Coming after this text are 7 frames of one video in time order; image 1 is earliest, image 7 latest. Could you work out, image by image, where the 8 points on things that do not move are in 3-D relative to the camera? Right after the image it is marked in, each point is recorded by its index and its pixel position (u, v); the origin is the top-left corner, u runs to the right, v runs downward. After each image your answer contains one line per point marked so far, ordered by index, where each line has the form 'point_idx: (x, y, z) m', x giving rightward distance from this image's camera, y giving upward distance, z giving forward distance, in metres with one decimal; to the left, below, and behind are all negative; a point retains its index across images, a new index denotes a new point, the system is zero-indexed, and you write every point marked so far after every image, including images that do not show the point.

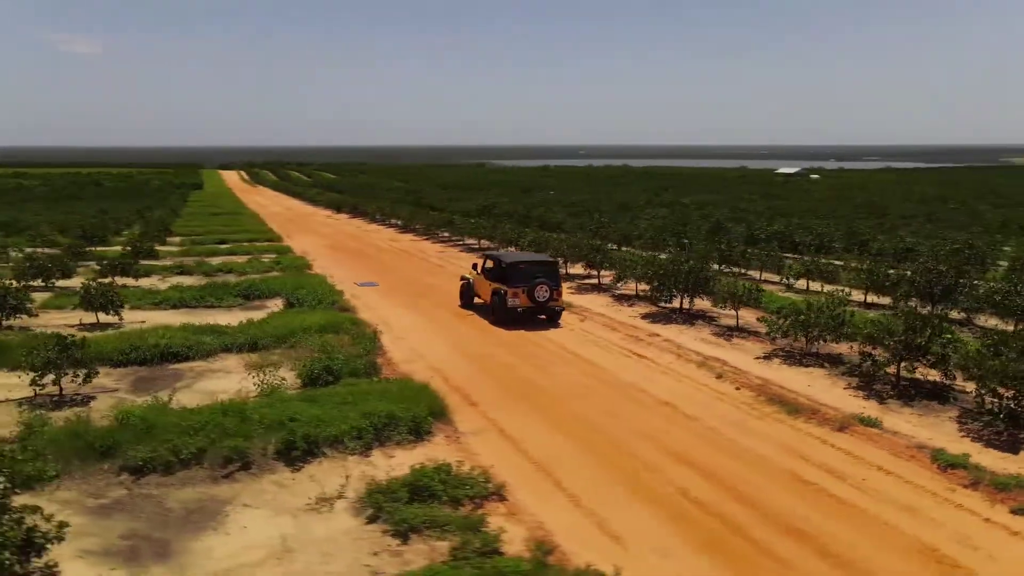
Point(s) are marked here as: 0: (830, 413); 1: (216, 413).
0: (+4.9, -2.0, +11.1) m
1: (-4.0, -1.7, +10.1) m
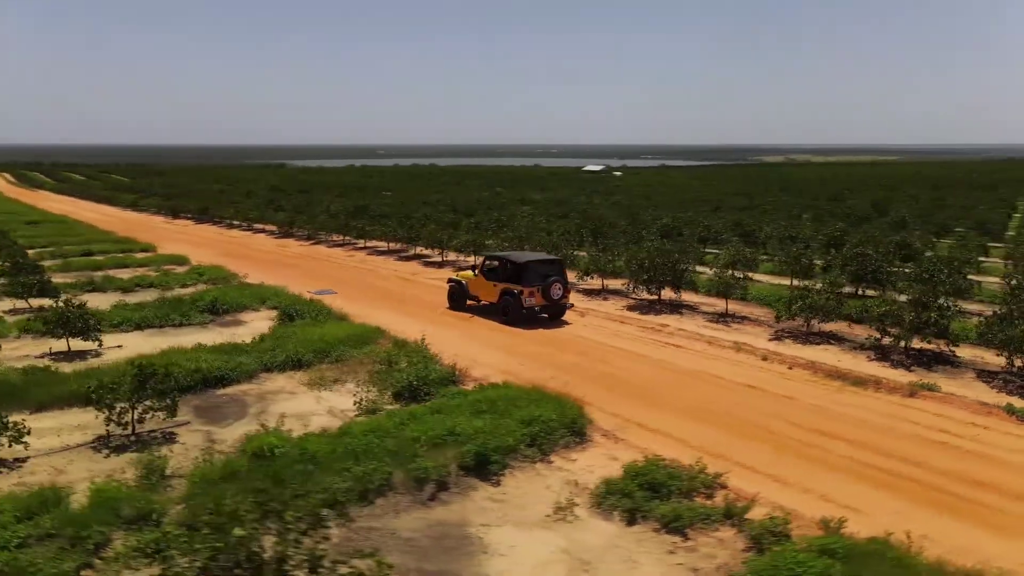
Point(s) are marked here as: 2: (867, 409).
0: (+6.5, -1.7, +12.5) m
1: (-1.9, -1.9, +9.4) m
2: (+5.6, -1.9, +11.4) m
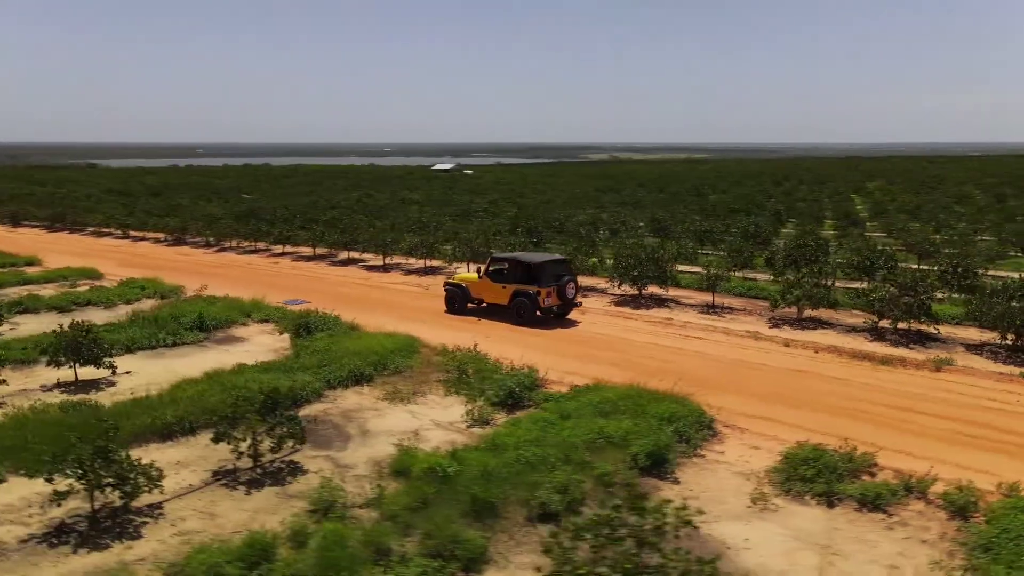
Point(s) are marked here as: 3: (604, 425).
0: (+7.6, -1.4, +14.0) m
1: (+0.1, -2.0, +9.2) m
2: (+7.0, -1.7, +12.7) m
3: (+1.3, -1.8, +9.8) m
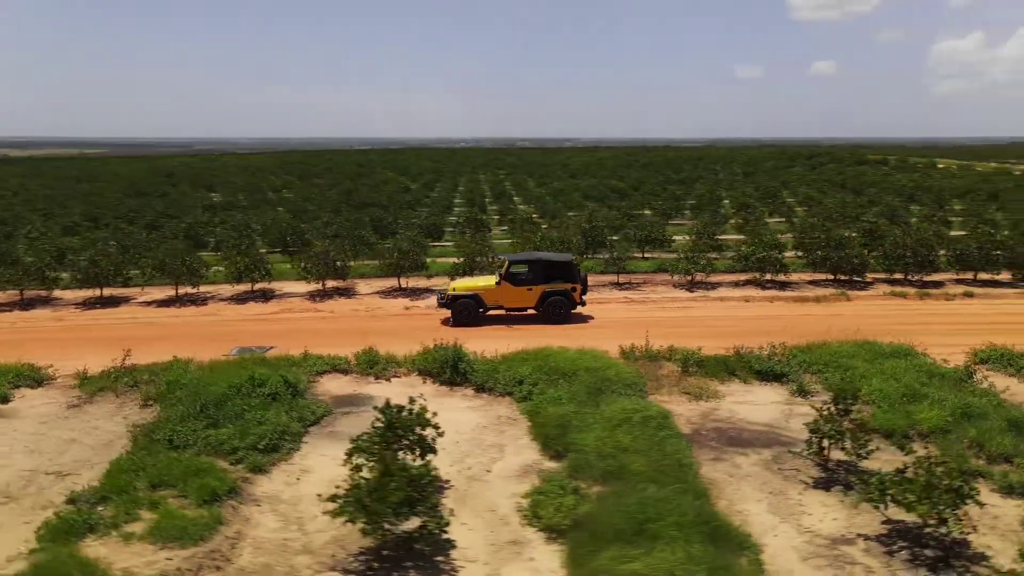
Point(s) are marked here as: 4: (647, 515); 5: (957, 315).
0: (+8.5, -0.3, +19.8) m
1: (+6.1, -1.6, +11.3) m
2: (+8.9, -0.6, +18.5) m
3: (+6.5, -1.4, +12.5) m
4: (+1.3, -2.3, +7.3) m
5: (+11.0, -0.7, +18.3) m
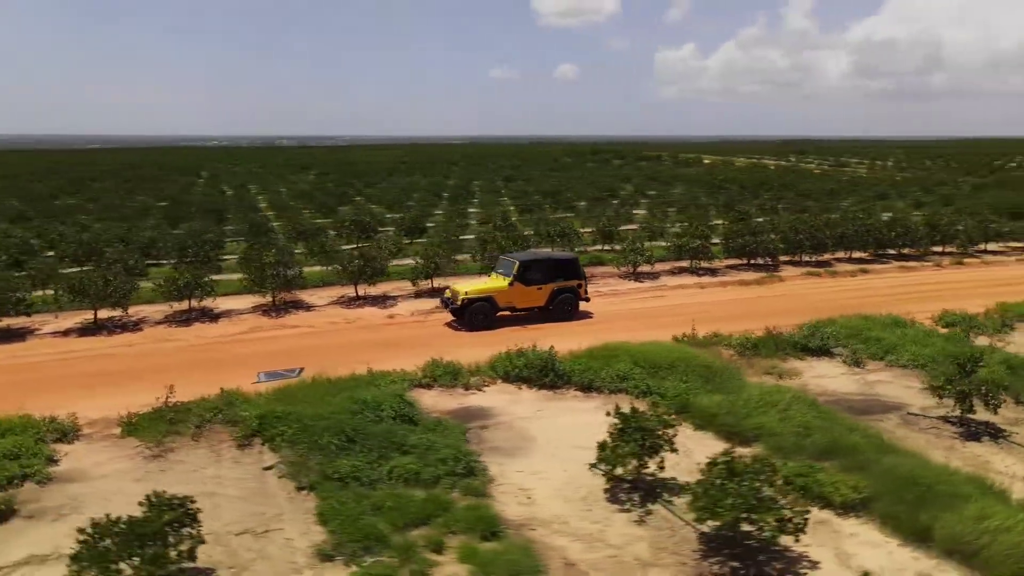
0: (+7.5, +0.2, +22.1) m
1: (+7.8, -1.2, +13.3) m
2: (+8.3, -0.1, +20.9) m
3: (+7.9, -0.9, +14.6) m
4: (+4.5, -2.1, +8.1) m
5: (+10.4, 0.0, +21.4) m
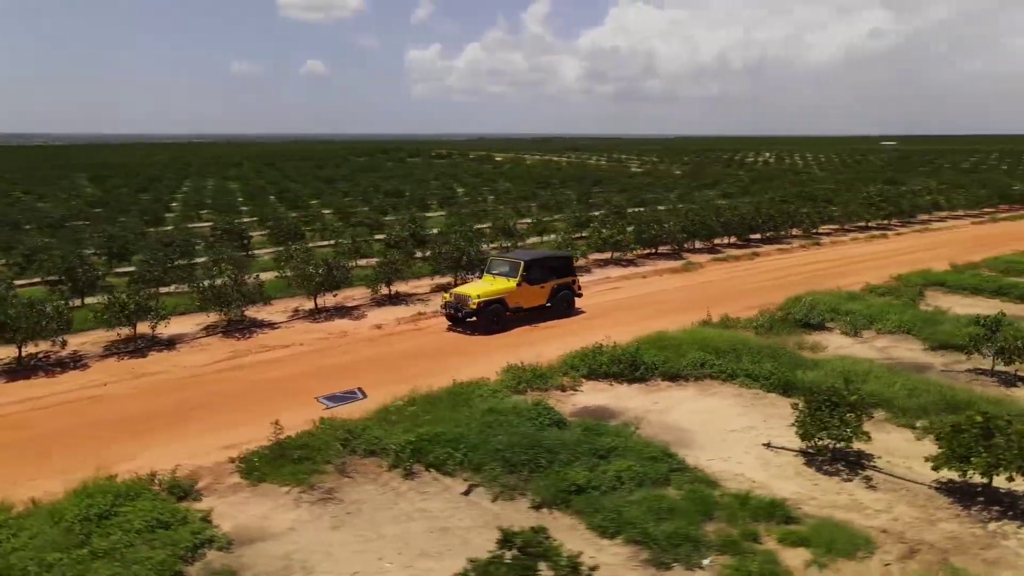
0: (+5.7, +0.6, +24.1) m
1: (+8.8, -0.7, +15.8) m
2: (+6.9, +0.4, +23.2) m
3: (+8.4, -0.4, +17.1) m
4: (+7.2, -1.8, +9.8) m
5: (+8.7, +0.6, +24.3) m
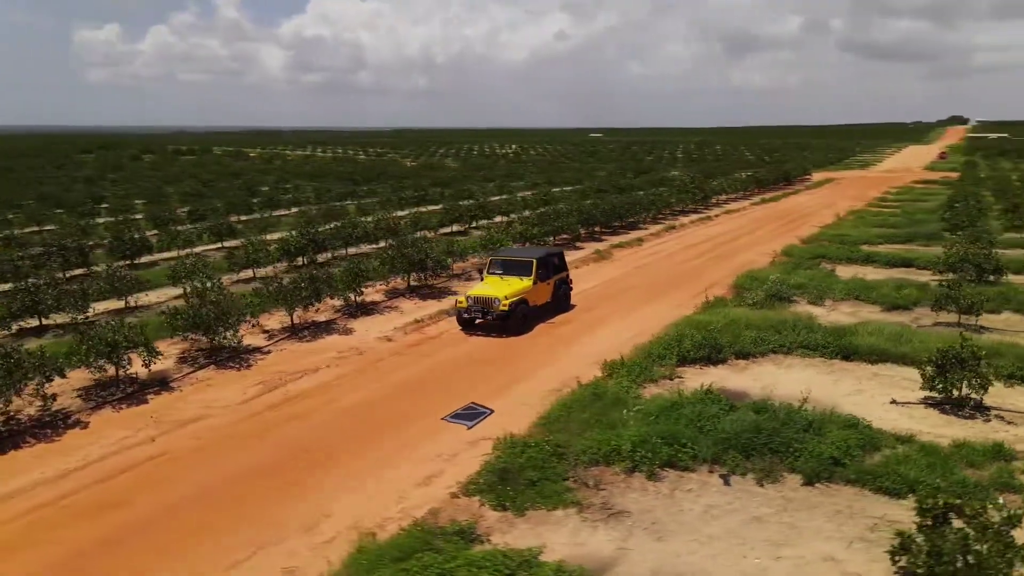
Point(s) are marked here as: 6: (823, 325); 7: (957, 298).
0: (+3.2, +1.0, +25.6) m
1: (+9.0, 0.0, +18.9) m
2: (+4.5, +0.9, +25.2) m
3: (+8.2, +0.2, +19.9) m
4: (+9.7, -1.2, +12.8) m
5: (+5.9, +1.3, +26.8) m
6: (+6.6, -0.8, +15.6) m
7: (+9.5, -0.2, +15.7) m
